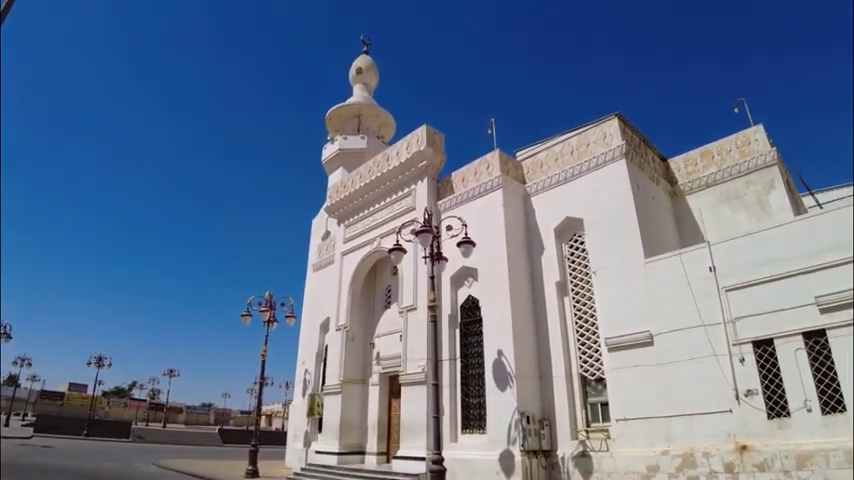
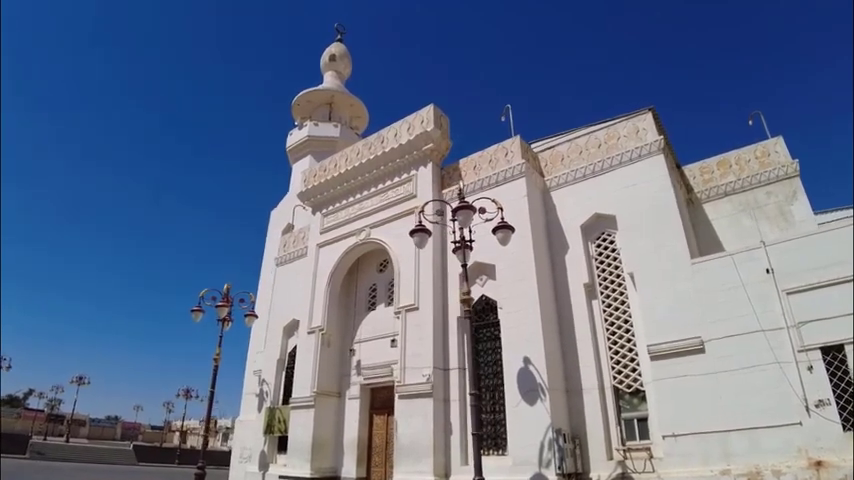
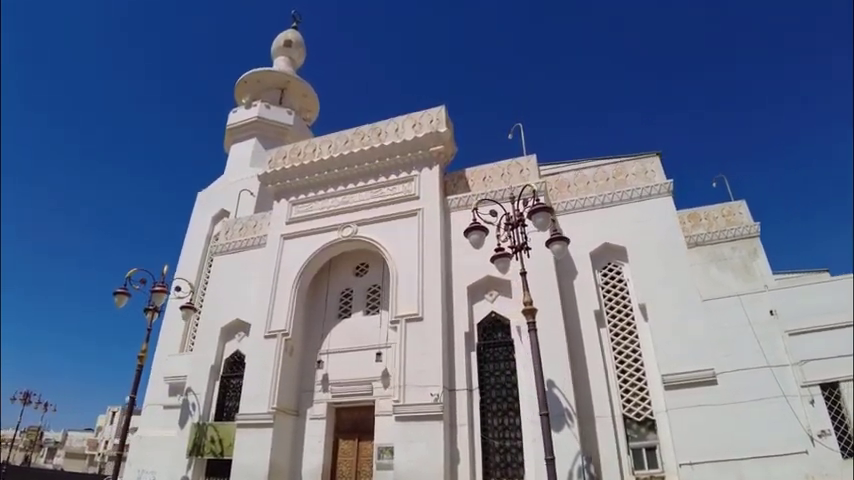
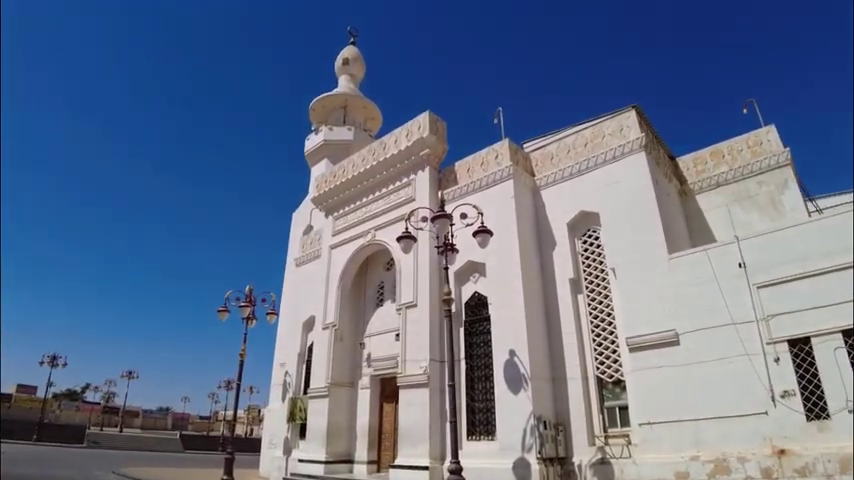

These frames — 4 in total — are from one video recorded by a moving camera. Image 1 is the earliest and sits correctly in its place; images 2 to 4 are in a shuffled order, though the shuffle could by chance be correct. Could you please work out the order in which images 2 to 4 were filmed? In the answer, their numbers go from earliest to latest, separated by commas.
4, 2, 3
